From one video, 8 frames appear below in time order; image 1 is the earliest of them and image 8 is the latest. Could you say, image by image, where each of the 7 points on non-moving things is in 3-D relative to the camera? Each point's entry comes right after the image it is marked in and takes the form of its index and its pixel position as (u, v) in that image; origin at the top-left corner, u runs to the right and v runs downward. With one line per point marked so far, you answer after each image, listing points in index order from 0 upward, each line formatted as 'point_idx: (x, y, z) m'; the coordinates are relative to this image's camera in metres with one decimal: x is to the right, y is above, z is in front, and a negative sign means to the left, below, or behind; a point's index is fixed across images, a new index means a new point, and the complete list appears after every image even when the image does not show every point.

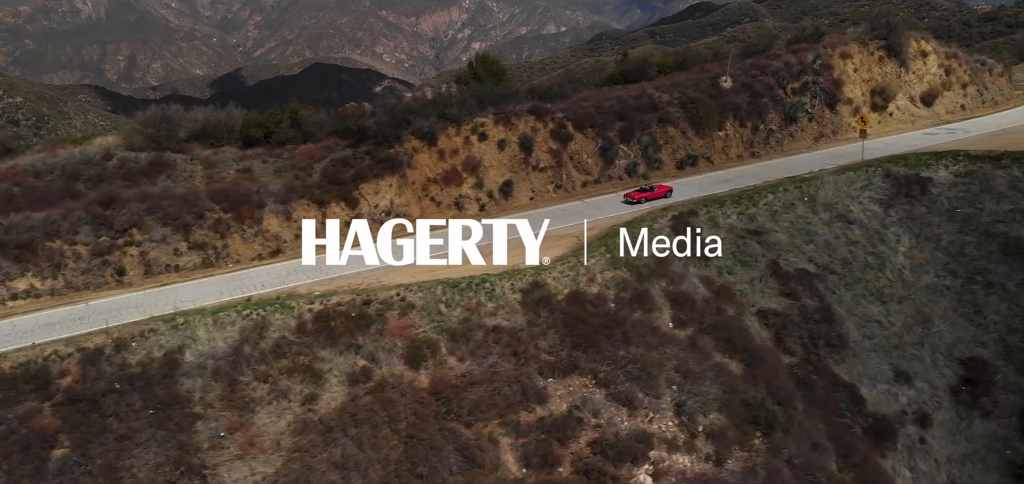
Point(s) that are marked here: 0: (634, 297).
0: (+2.1, -1.0, +15.9) m
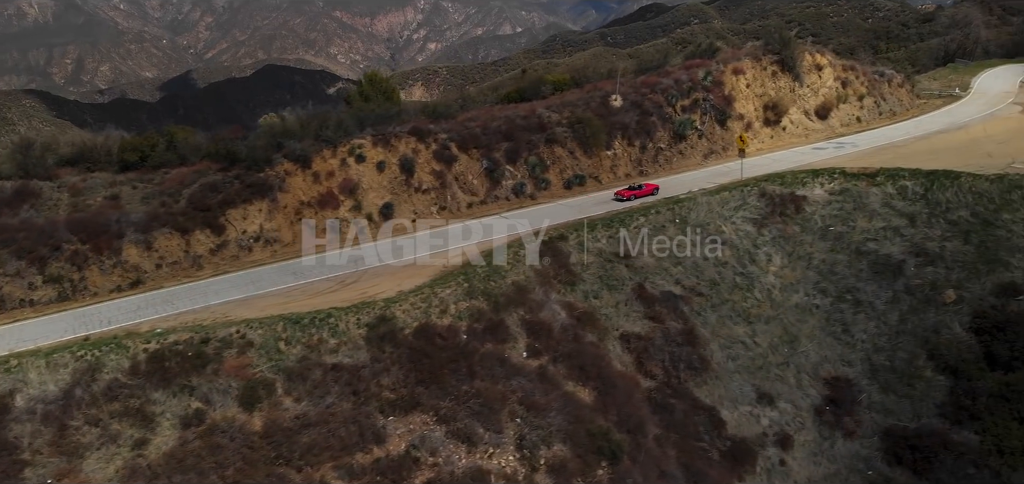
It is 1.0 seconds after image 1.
0: (-0.4, -1.5, +15.7) m
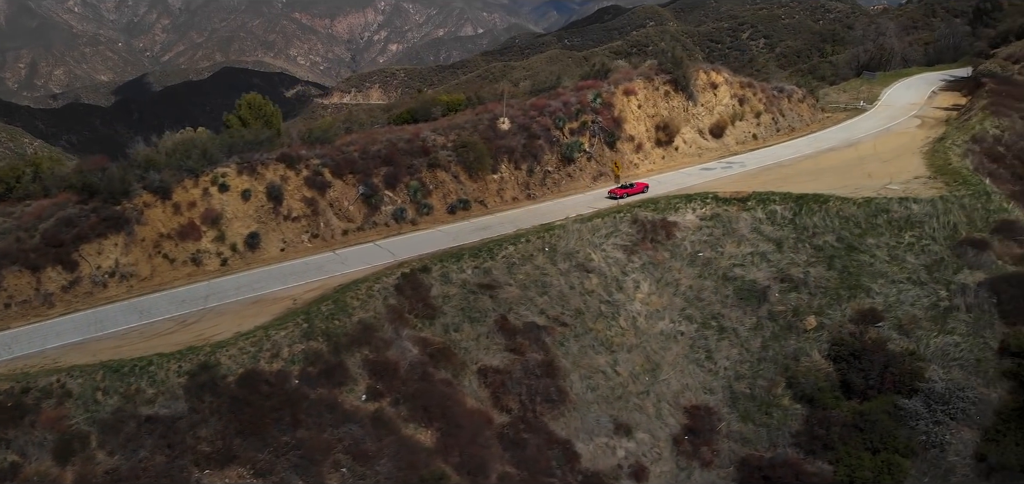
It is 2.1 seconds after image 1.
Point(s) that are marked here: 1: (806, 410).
0: (-3.2, -2.2, +15.4) m
1: (+5.9, -3.3, +18.0) m
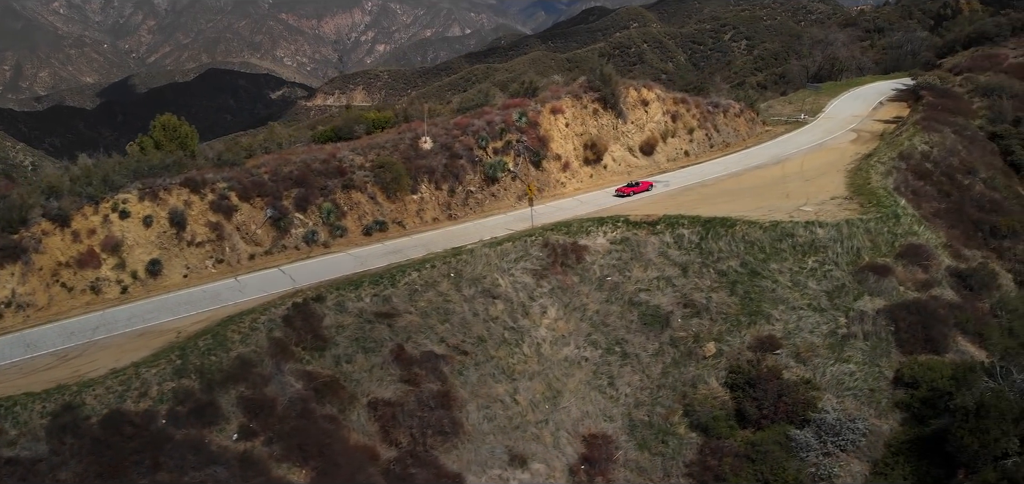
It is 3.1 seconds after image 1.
0: (-5.4, -2.8, +15.2) m
1: (+3.7, -3.9, +17.8) m
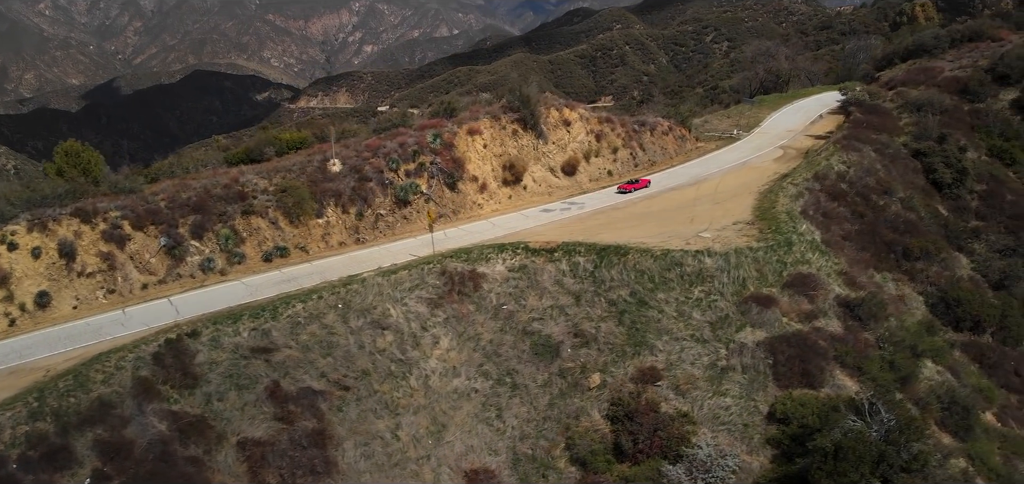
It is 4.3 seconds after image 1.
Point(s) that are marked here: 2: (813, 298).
0: (-7.8, -3.6, +15.0) m
1: (+1.3, -4.6, +17.7) m
2: (+6.5, -1.3, +19.8) m
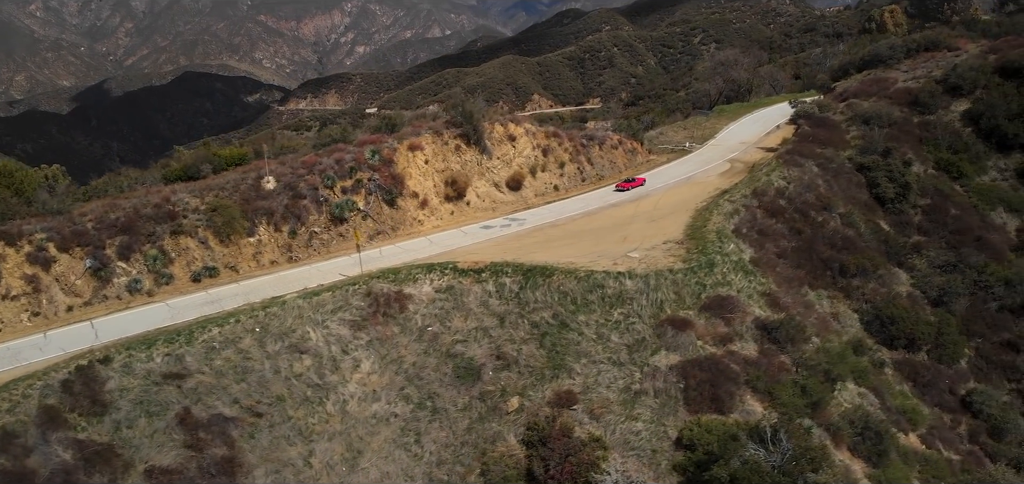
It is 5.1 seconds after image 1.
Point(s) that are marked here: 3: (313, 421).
0: (-9.6, -4.1, +14.9) m
1: (-0.5, -5.1, +17.6) m
2: (+4.8, -1.7, +19.7) m
3: (-4.2, -3.7, +18.6) m
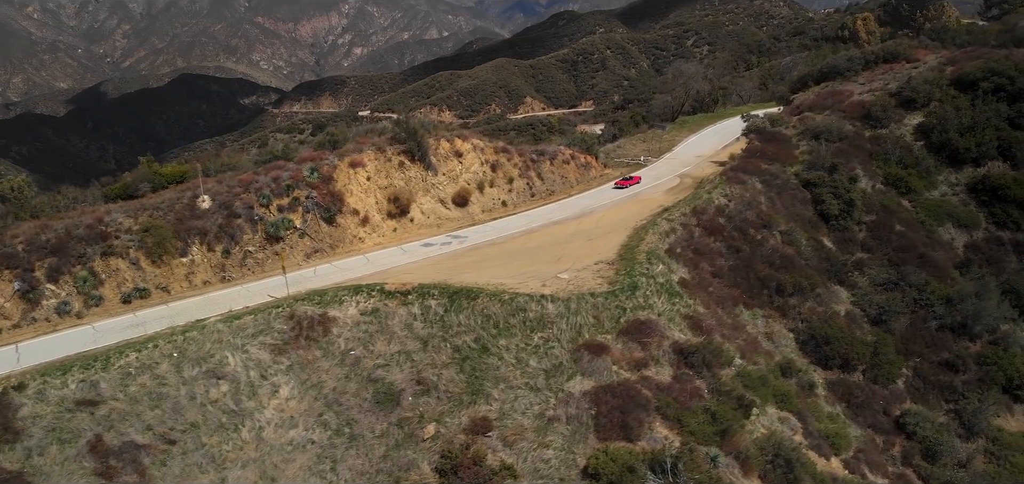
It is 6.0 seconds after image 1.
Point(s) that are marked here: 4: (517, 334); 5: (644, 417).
0: (-11.3, -4.6, +14.8) m
1: (-2.2, -5.6, +17.5) m
2: (+3.0, -2.3, +19.6) m
3: (-5.9, -4.3, +18.5) m
4: (+0.2, -2.0, +20.0) m
5: (+2.6, -3.4, +17.7) m
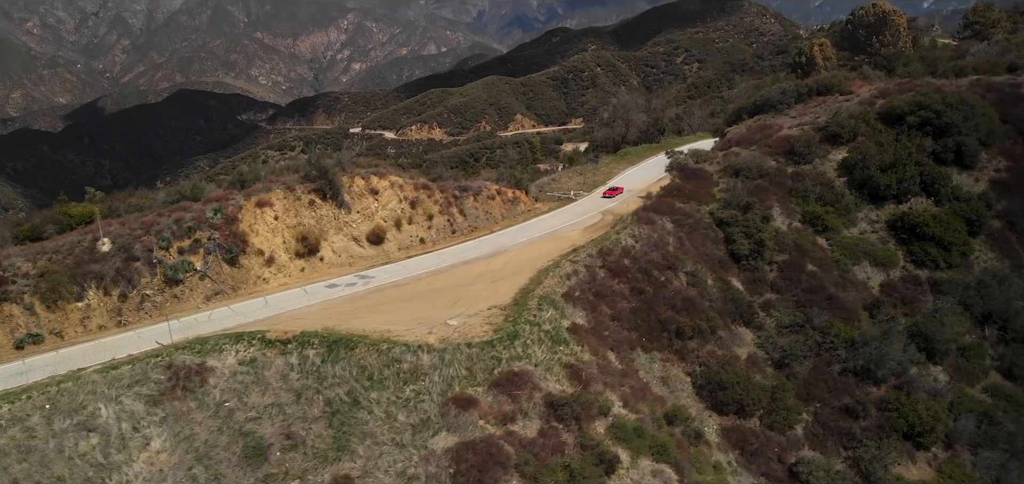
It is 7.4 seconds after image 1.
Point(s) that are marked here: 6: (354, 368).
0: (-14.1, -5.7, +14.7) m
1: (-5.0, -6.7, +17.3) m
2: (+0.2, -3.4, +19.5) m
3: (-8.7, -5.4, +18.4) m
4: (-2.6, -3.2, +19.9) m
5: (-0.1, -4.5, +17.6) m
6: (-3.5, -2.8, +20.4) m
